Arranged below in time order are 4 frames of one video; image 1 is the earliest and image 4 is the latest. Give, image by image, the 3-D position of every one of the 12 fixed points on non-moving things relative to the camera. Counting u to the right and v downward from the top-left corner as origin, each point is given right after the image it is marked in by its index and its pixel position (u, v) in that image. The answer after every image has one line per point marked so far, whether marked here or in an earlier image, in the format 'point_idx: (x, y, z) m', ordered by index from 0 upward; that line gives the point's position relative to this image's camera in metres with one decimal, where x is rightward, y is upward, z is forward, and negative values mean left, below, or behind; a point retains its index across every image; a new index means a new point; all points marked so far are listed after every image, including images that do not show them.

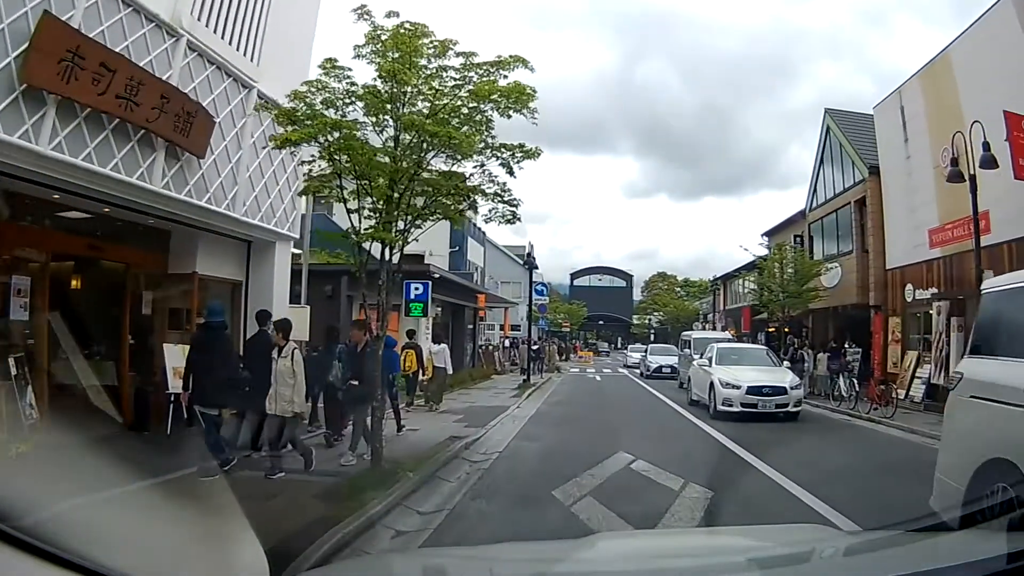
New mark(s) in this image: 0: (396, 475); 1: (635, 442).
0: (-1.5, -2.3, +9.3) m
1: (+1.9, -2.6, +13.0) m
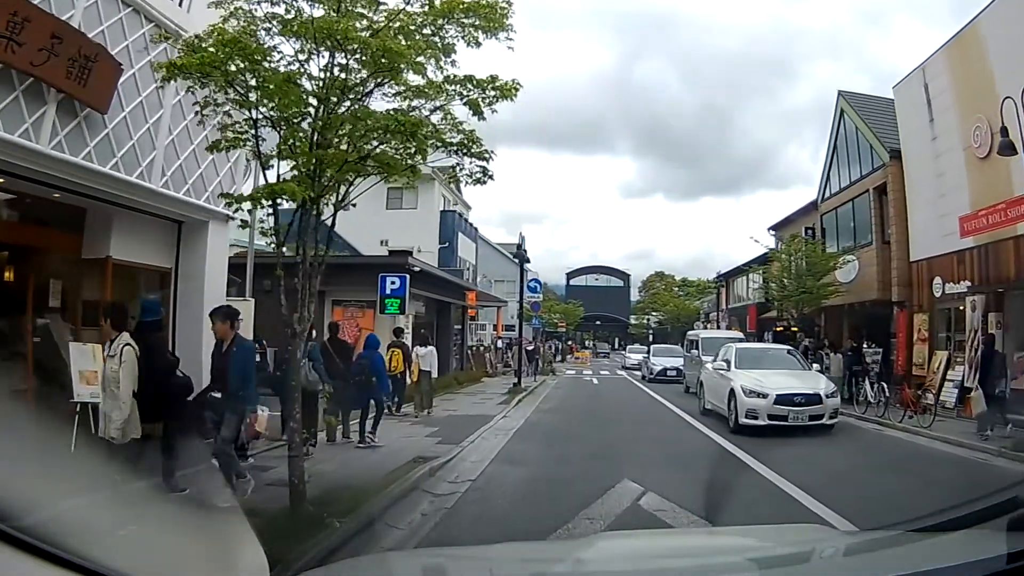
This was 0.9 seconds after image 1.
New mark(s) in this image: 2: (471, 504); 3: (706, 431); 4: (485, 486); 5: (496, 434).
0: (-1.5, -2.3, +8.8) m
1: (+1.8, -2.6, +12.5) m
2: (-0.5, -2.4, +8.7) m
3: (+3.4, -2.6, +14.0) m
4: (-0.4, -2.4, +9.6) m
5: (-0.3, -2.6, +13.2) m
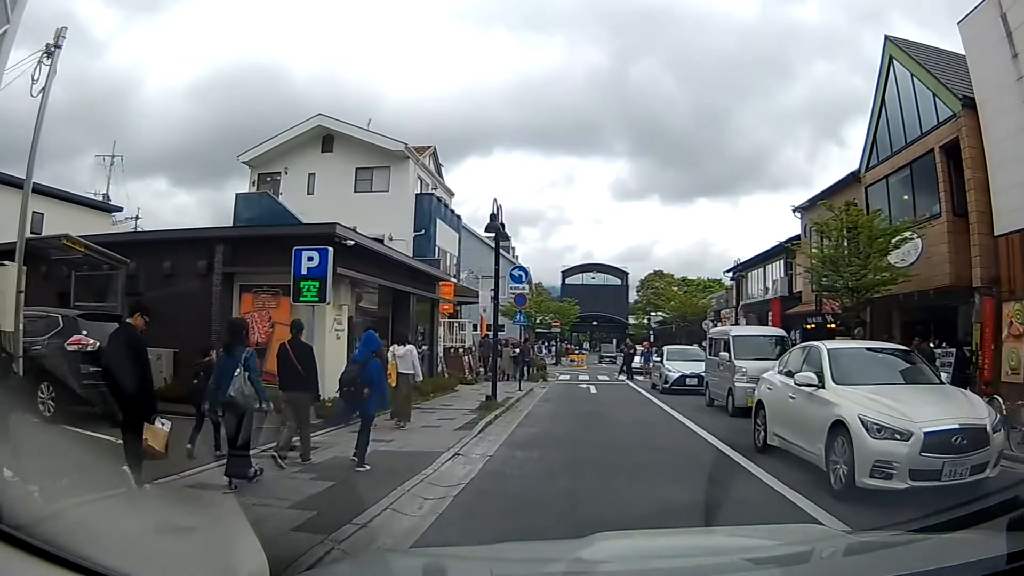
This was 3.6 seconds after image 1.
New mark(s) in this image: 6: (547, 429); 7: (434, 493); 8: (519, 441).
0: (-1.7, -2.2, +7.6) m
1: (+1.7, -2.5, +11.4) m
2: (-0.6, -2.3, +7.6) m
3: (+3.3, -2.5, +12.9) m
4: (-0.5, -2.3, +8.4) m
5: (-0.5, -2.5, +12.0) m
6: (+0.8, -2.6, +14.1) m
7: (-0.9, -2.3, +8.5) m
8: (+0.1, -2.6, +12.6) m
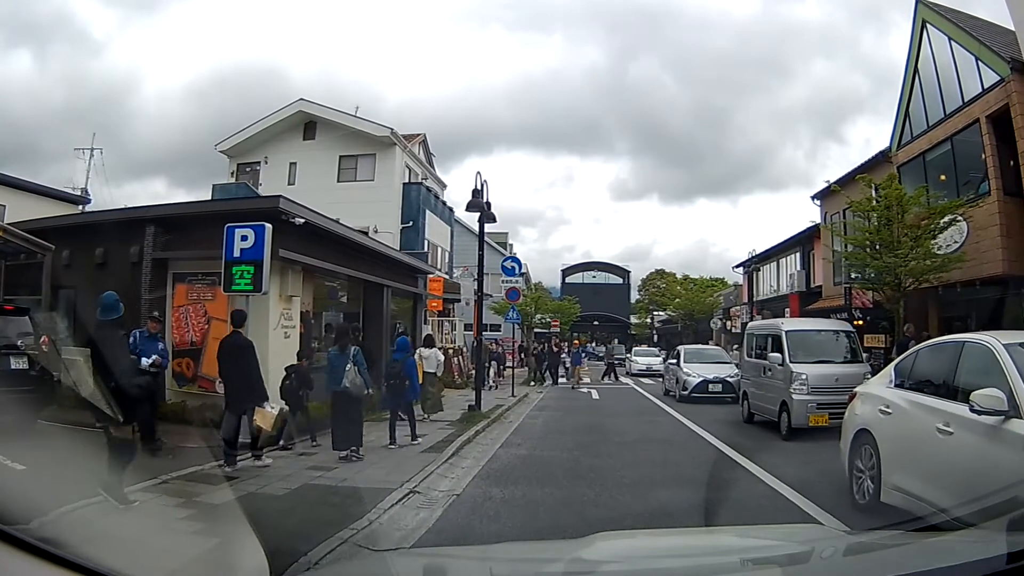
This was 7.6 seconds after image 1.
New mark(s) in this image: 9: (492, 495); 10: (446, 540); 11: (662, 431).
0: (-1.7, -2.2, +7.1) m
1: (+1.6, -2.4, +10.8) m
2: (-0.7, -2.2, +7.0) m
3: (+3.2, -2.5, +12.4) m
4: (-0.6, -2.3, +7.9) m
5: (-0.5, -2.5, +11.5) m
6: (+0.7, -2.6, +13.6) m
7: (-1.0, -2.3, +8.0) m
8: (+0.1, -2.5, +12.1) m
9: (-0.1, -2.3, +8.6) m
10: (-0.6, -2.2, +6.7) m
11: (+2.7, -2.6, +13.8) m
